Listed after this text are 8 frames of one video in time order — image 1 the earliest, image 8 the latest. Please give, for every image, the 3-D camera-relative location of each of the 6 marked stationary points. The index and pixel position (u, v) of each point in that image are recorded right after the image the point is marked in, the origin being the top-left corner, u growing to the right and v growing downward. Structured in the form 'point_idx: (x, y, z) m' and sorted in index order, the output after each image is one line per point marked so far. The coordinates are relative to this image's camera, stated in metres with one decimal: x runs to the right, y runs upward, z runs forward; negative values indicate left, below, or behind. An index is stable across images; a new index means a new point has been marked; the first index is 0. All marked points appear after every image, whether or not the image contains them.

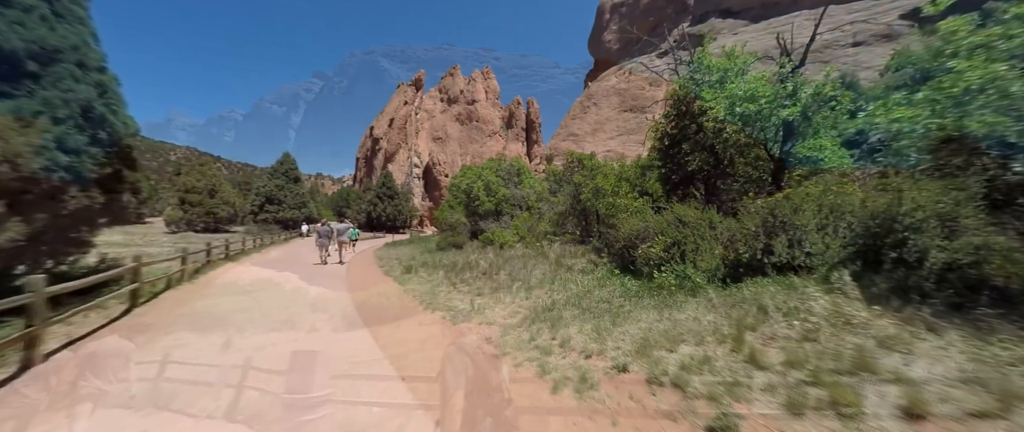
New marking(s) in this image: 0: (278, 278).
0: (-8.2, -2.2, +10.9) m
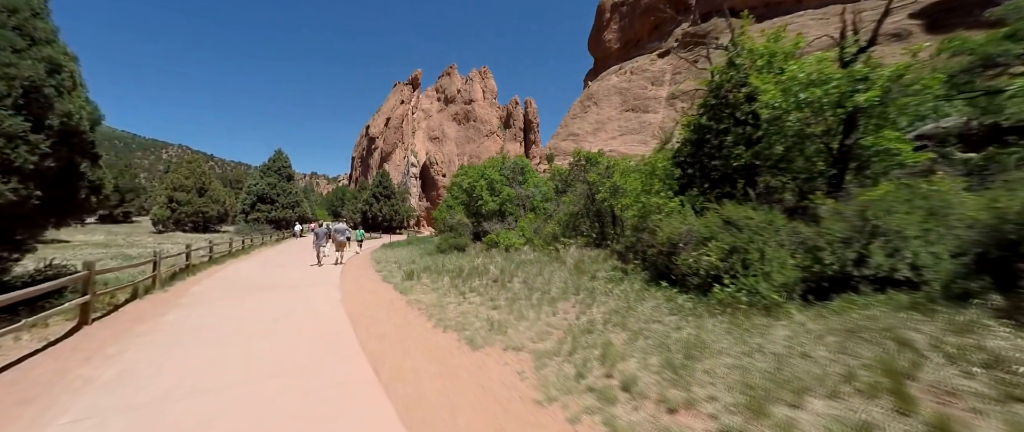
0: (-7.7, -2.2, +9.6) m
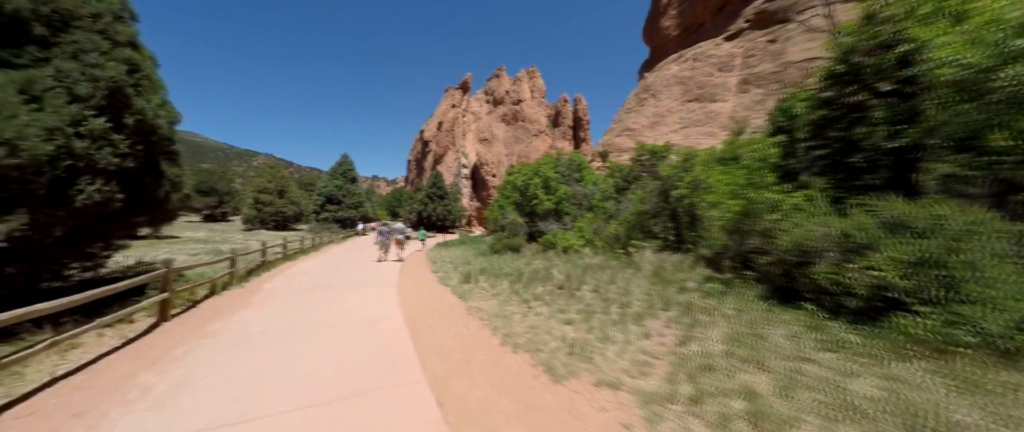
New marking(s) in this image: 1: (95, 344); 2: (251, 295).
0: (-5.8, -2.1, +9.7) m
1: (-6.3, -2.0, +4.7) m
2: (-6.8, -2.1, +7.9) m
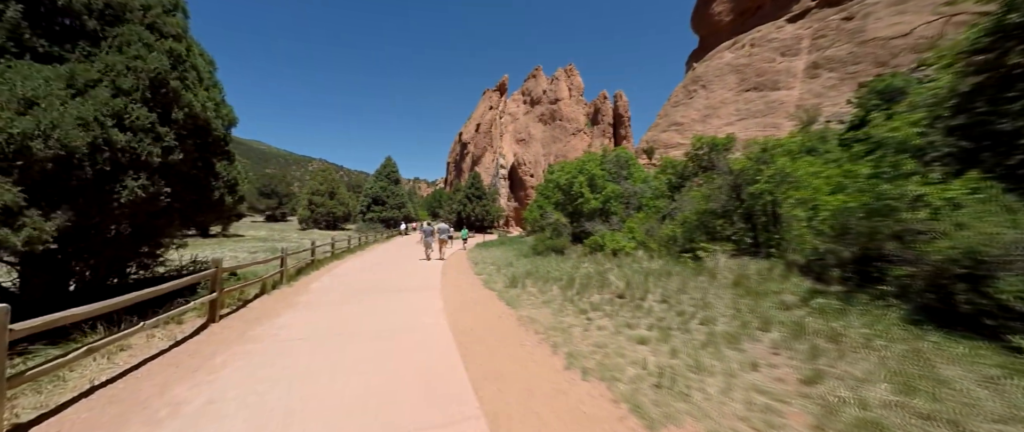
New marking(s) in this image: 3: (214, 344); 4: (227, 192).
0: (-4.3, -2.1, +9.5) m
1: (-5.4, -1.9, +4.6) m
2: (-5.5, -2.0, +7.8) m
3: (-4.7, -2.0, +4.8) m
4: (-7.2, +0.6, +7.7) m
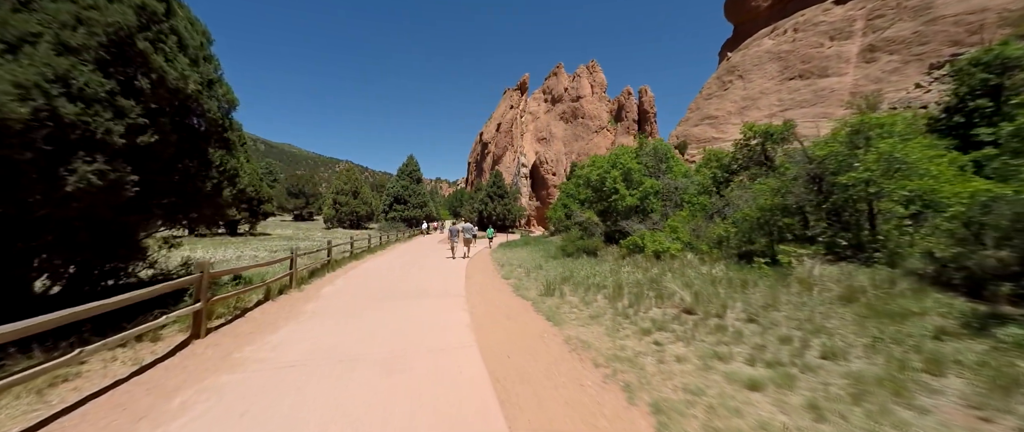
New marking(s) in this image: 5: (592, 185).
0: (-3.4, -2.0, +8.4) m
1: (-4.8, -1.8, +3.6) m
2: (-4.6, -2.0, +6.9) m
3: (-4.0, -1.9, +3.8) m
4: (-6.3, +0.7, +6.8) m
5: (+4.8, +1.9, +18.6) m
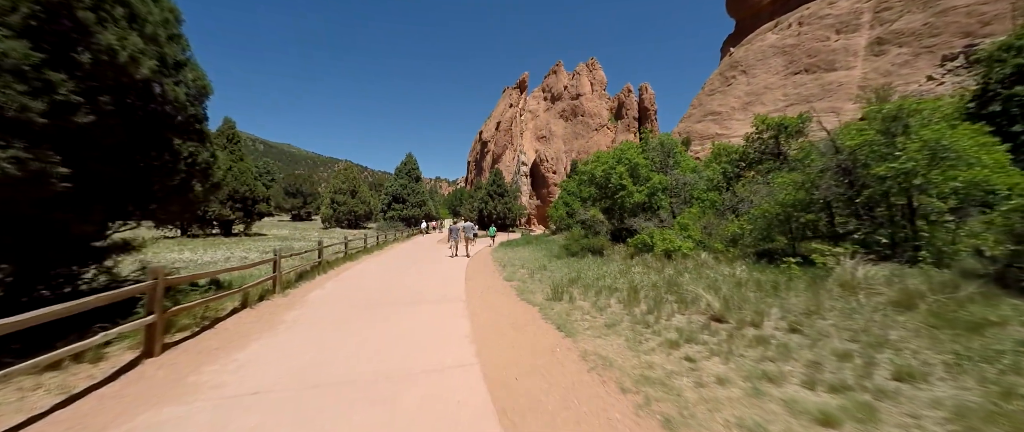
0: (-3.3, -1.9, +7.7) m
1: (-4.7, -1.8, +2.9) m
2: (-4.5, -1.9, +6.2) m
3: (-3.9, -1.9, +3.1) m
4: (-6.3, +0.8, +6.1) m
5: (+4.9, +2.0, +17.9) m
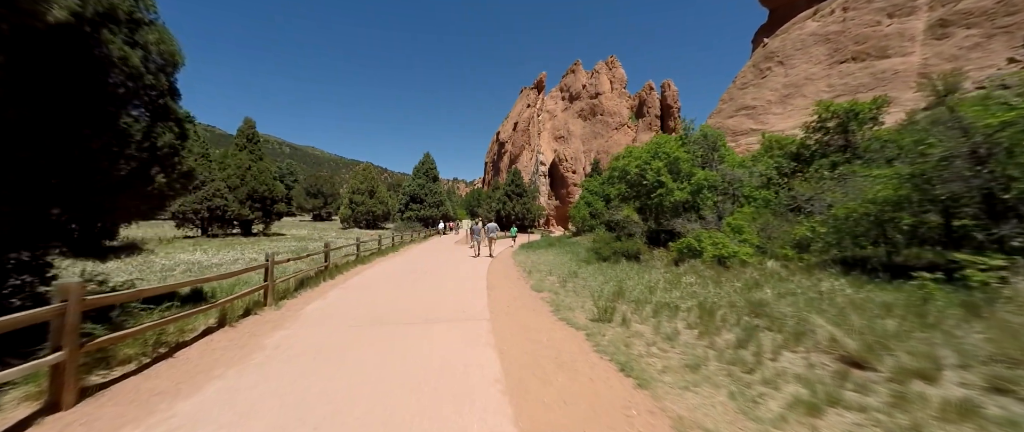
0: (-2.6, -1.9, +6.4) m
1: (-4.3, -1.8, +1.7) m
2: (-3.9, -1.9, +5.0) m
3: (-3.5, -1.8, +1.9) m
4: (-5.6, +0.8, +5.0) m
5: (+6.2, +2.0, +16.2) m
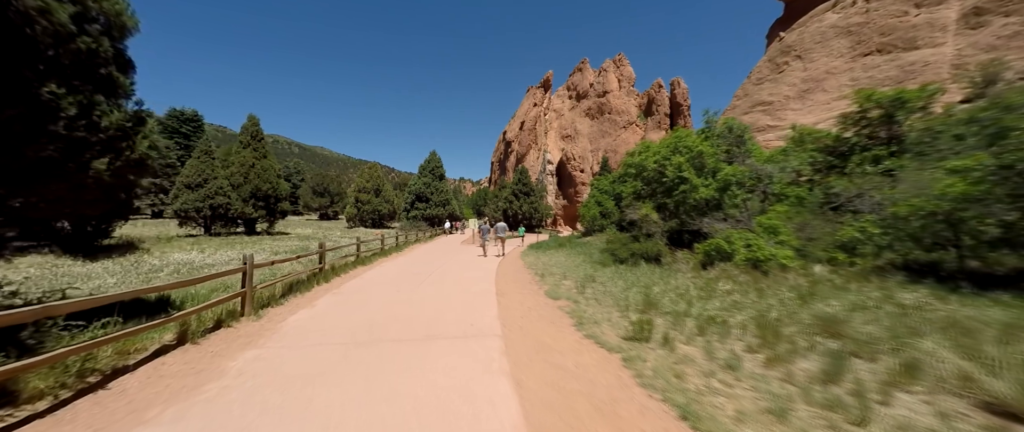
0: (-2.3, -1.9, +5.5) m
1: (-4.1, -1.7, +0.9) m
2: (-3.7, -1.8, +4.1) m
3: (-3.3, -1.8, +1.0) m
4: (-5.4, +0.9, +4.2) m
5: (+6.6, +2.0, +15.1) m
